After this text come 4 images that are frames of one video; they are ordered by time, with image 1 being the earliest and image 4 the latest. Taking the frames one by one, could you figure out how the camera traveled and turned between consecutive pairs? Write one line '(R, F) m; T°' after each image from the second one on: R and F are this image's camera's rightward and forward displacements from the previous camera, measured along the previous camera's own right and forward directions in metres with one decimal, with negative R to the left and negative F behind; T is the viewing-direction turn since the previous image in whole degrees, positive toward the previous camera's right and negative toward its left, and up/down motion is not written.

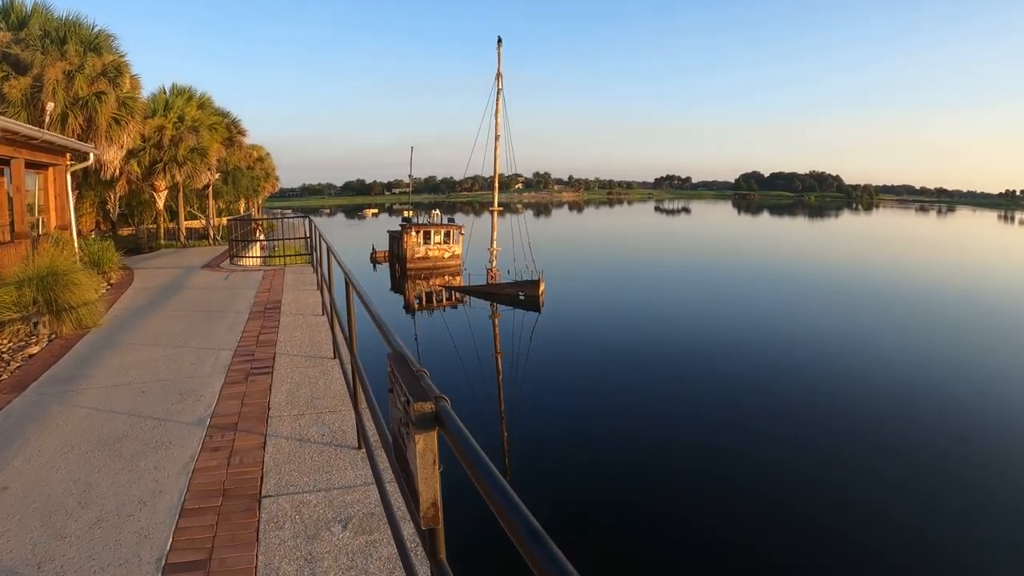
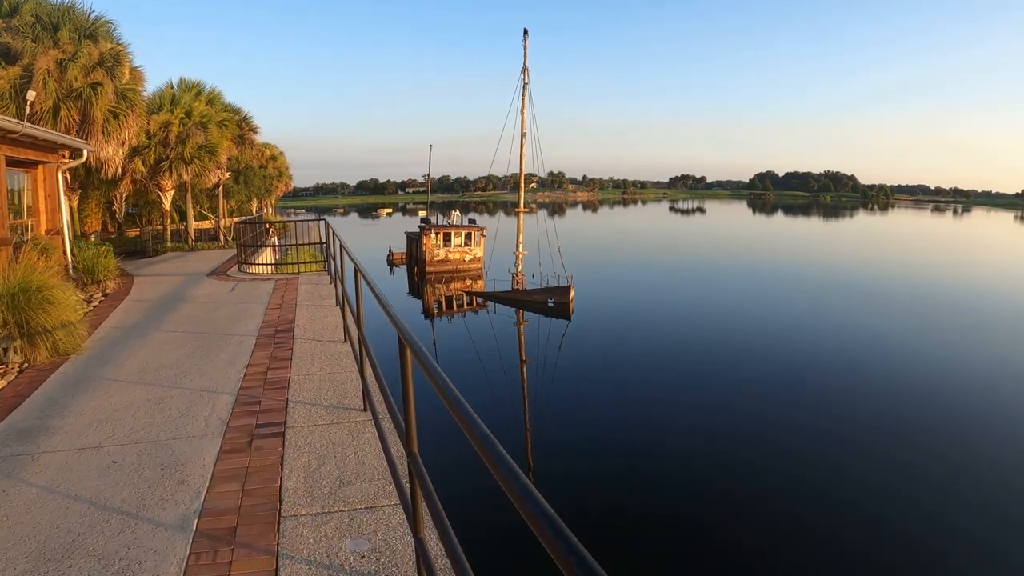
(-0.4, +1.1) m; -1°
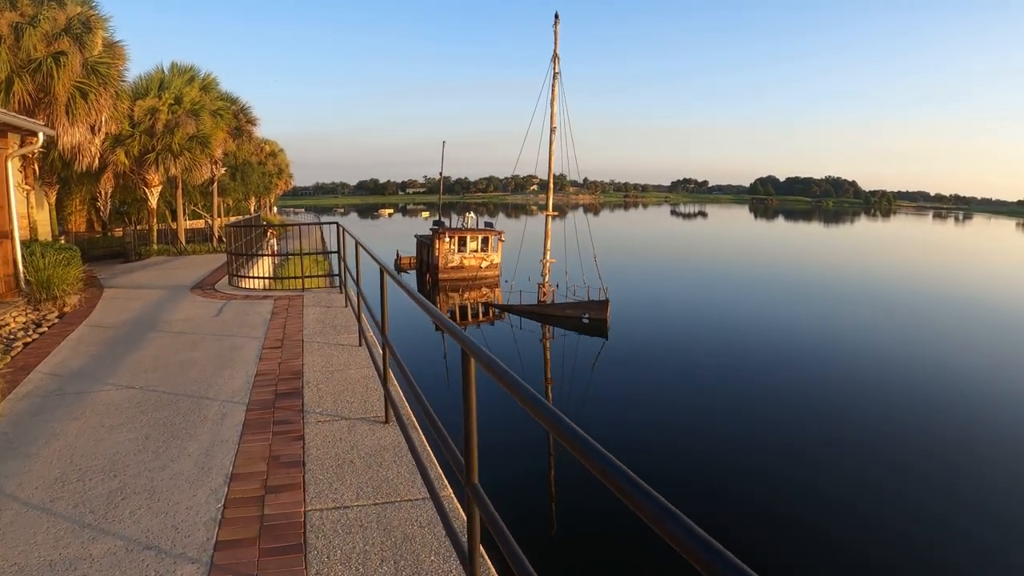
(-0.7, +1.8) m; 0°
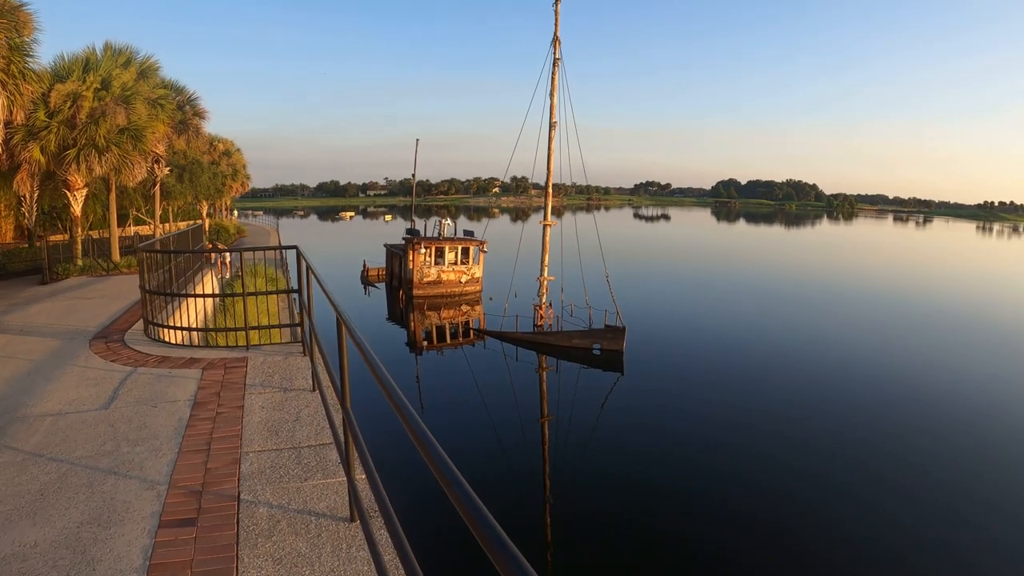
(-0.7, +2.0) m; +3°
